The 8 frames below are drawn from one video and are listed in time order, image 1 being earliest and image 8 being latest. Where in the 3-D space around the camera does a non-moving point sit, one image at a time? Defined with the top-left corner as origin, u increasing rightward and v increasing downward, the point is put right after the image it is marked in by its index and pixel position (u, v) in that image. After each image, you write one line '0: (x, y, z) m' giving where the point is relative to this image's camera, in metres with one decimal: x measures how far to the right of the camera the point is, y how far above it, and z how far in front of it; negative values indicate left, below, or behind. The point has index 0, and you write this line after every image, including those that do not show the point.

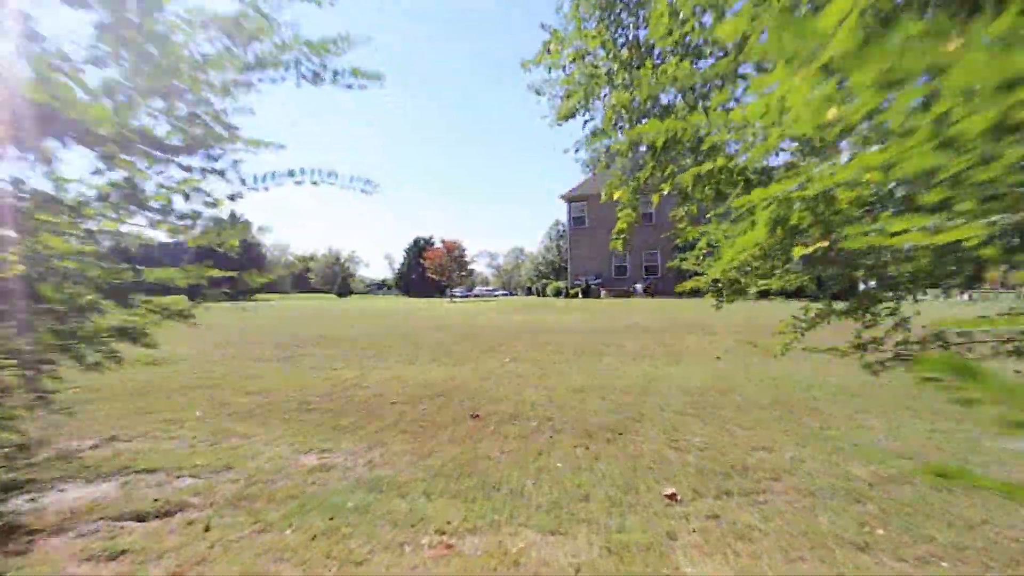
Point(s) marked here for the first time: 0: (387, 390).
0: (-1.5, -1.2, +7.2) m
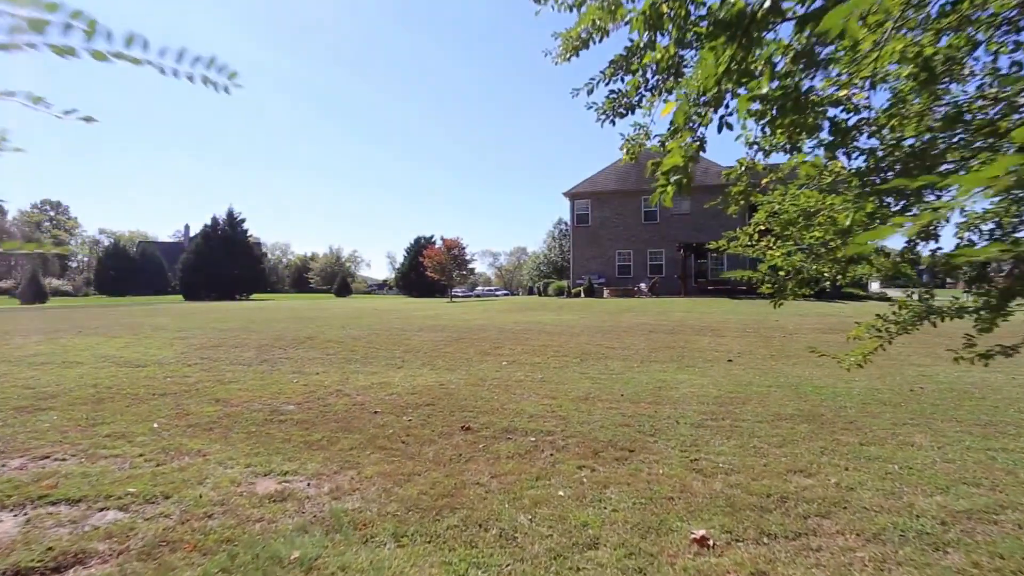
0: (-1.6, -1.2, +6.6) m
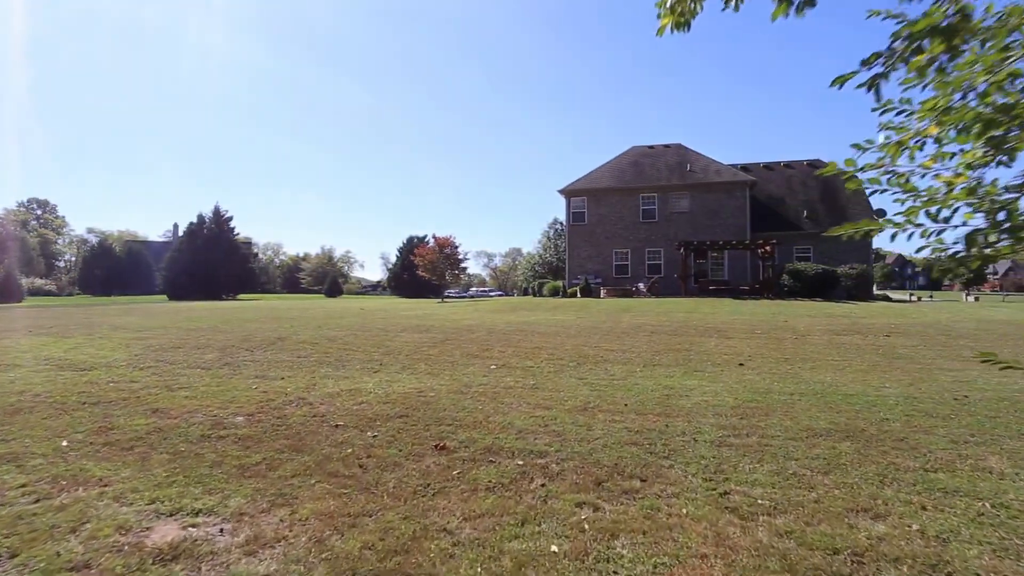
0: (-1.7, -1.1, +5.7) m
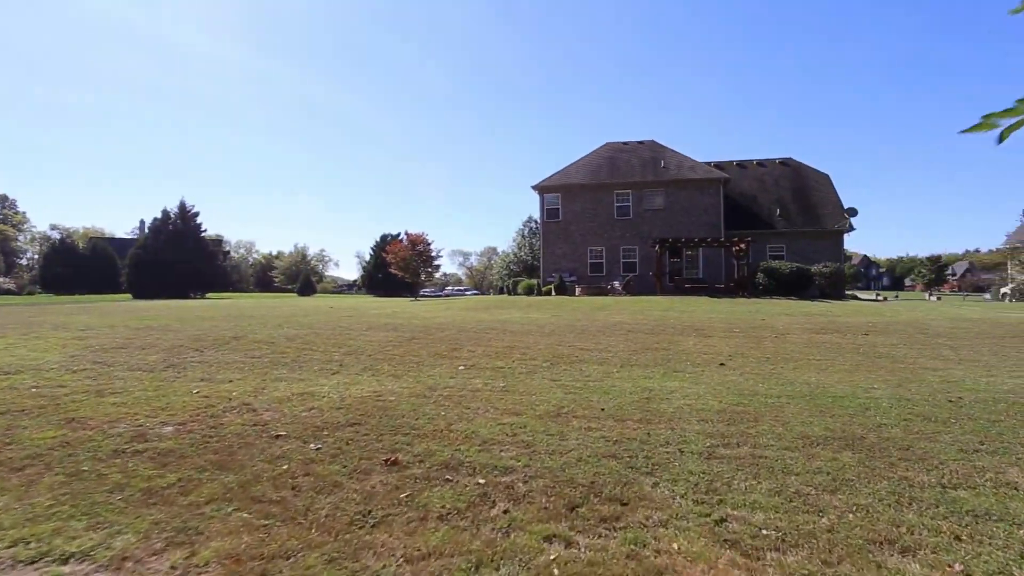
0: (-2.0, -1.1, +5.1) m
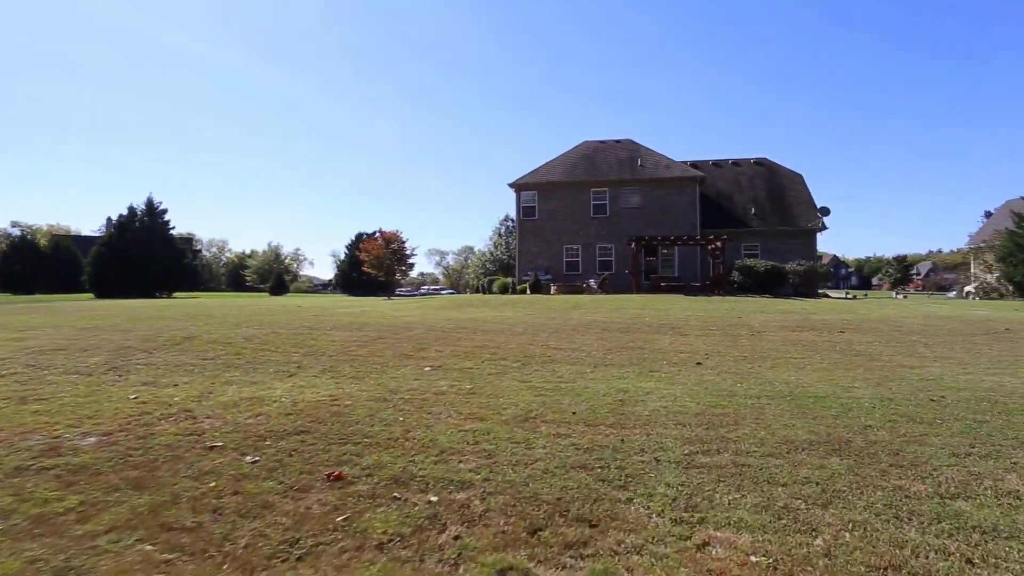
0: (-2.3, -1.1, +4.7) m
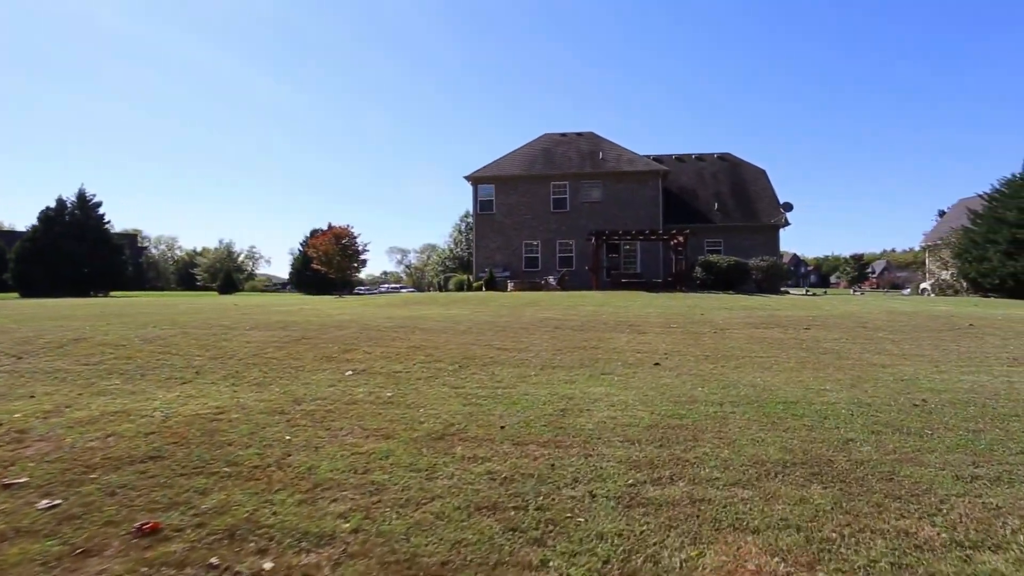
0: (-2.8, -1.0, +3.7) m
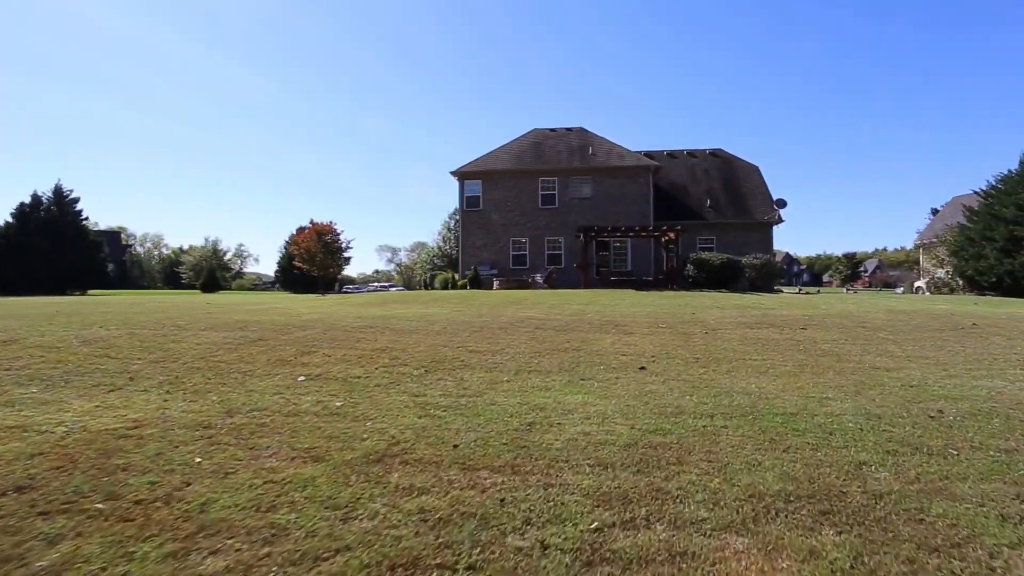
0: (-3.1, -0.9, +3.1) m
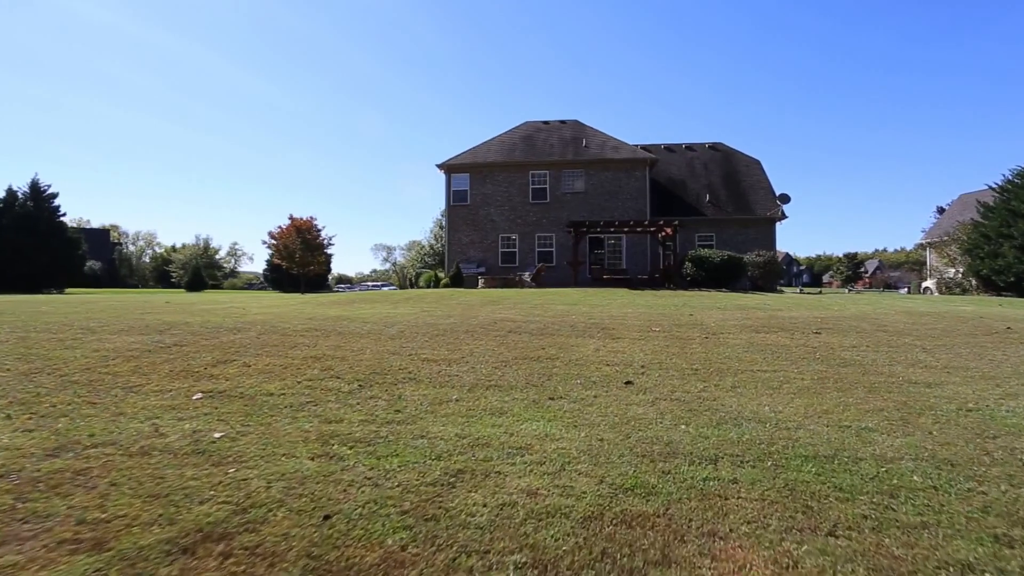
0: (-3.4, -0.9, +1.9) m
